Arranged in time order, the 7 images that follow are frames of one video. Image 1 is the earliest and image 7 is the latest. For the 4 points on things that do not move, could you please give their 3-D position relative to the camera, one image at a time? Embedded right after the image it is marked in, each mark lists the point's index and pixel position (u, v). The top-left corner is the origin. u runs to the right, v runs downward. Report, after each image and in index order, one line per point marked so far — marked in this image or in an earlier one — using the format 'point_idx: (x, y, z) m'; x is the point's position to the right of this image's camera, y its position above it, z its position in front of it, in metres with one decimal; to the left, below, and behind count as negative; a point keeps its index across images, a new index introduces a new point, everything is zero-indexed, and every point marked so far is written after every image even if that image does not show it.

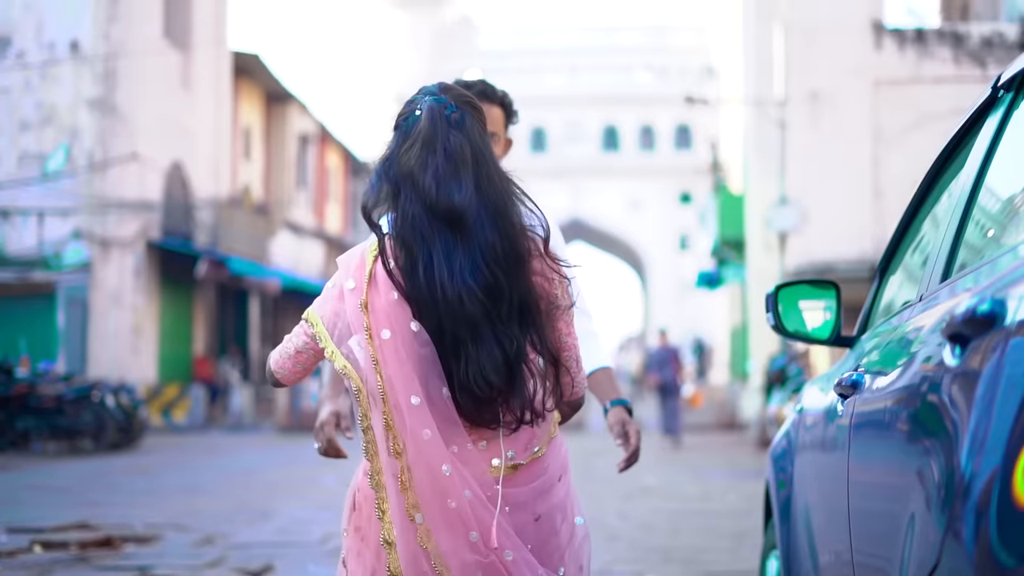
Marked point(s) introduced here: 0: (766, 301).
0: (+0.6, 0.0, +3.2) m
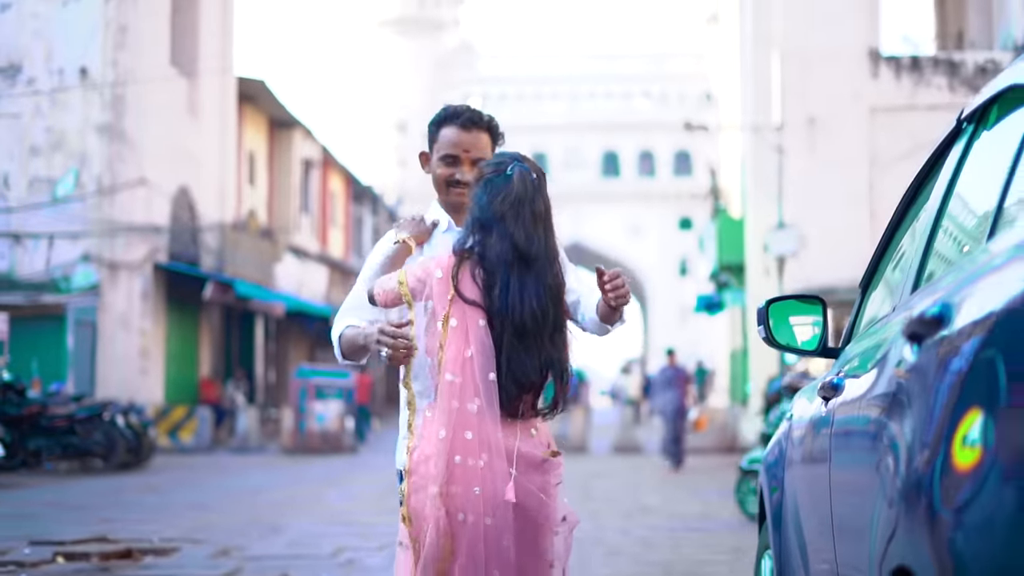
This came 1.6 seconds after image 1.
0: (+0.6, -0.1, +3.5) m
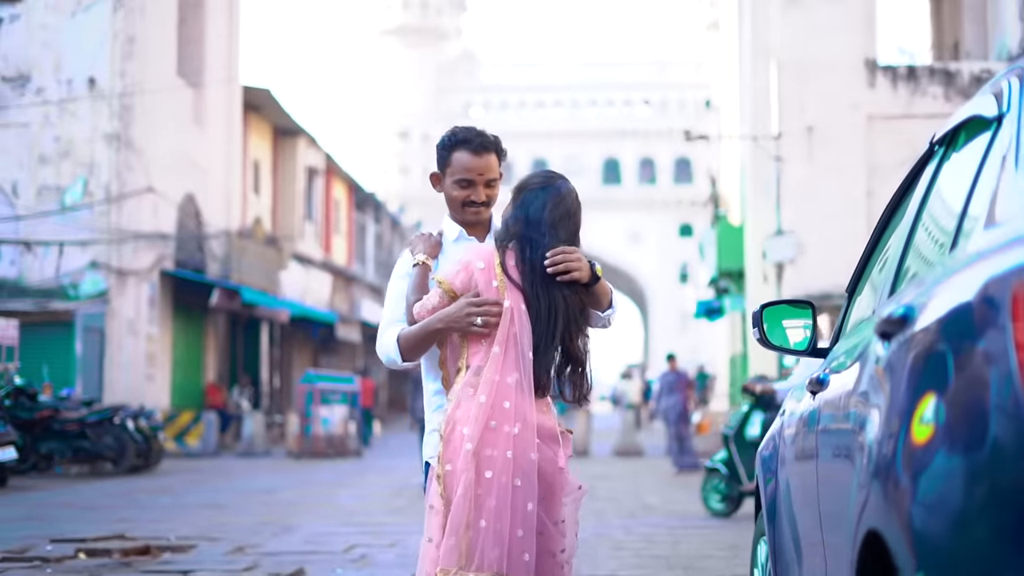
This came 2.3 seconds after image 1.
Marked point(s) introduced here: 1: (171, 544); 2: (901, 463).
0: (+0.7, -0.1, +3.8) m
1: (-2.0, -1.5, +8.0) m
2: (+0.6, -0.3, +2.0) m
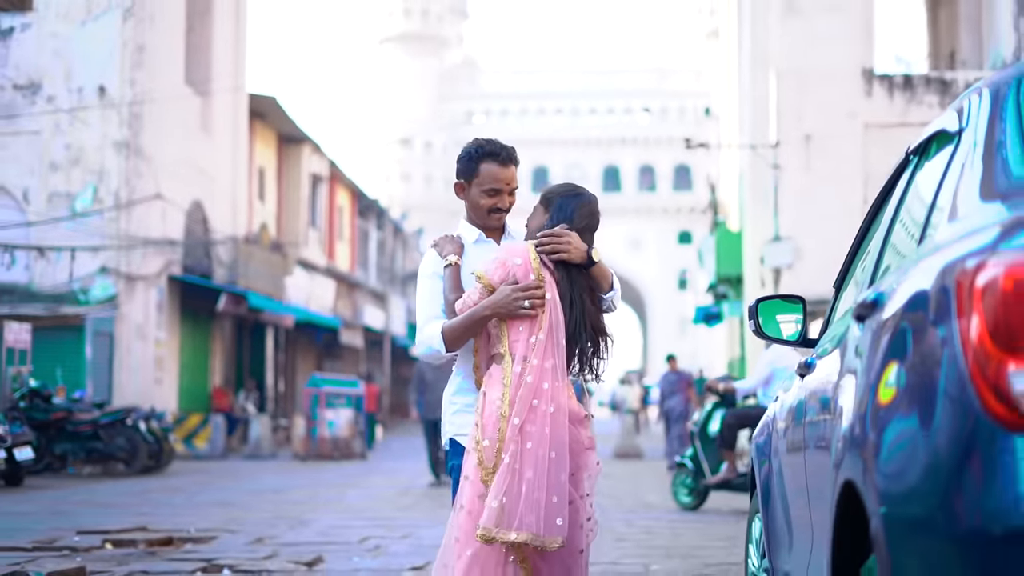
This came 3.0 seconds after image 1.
0: (+0.7, -0.1, +4.1) m
1: (-2.0, -1.5, +8.4) m
2: (+0.6, -0.2, +2.4) m
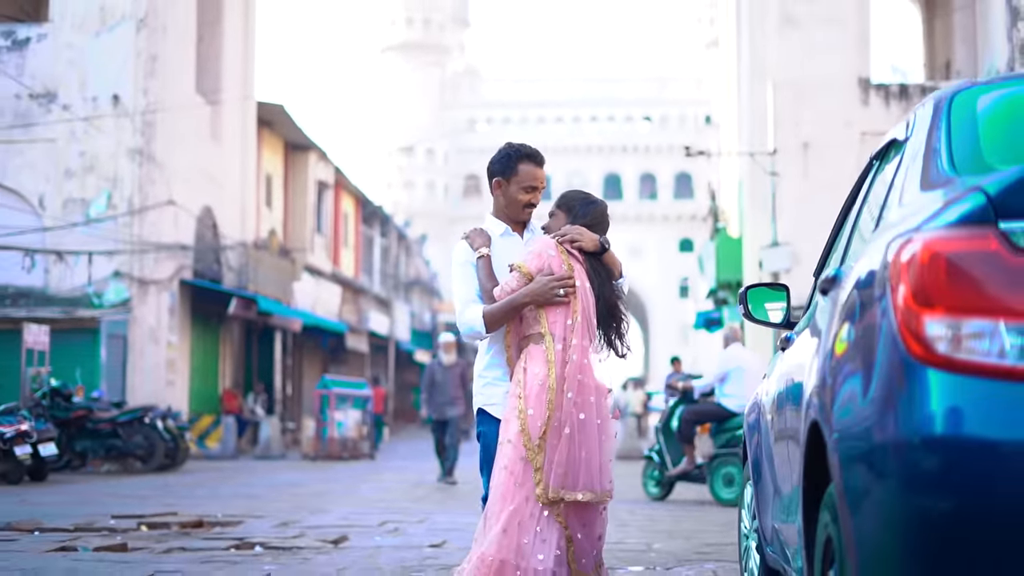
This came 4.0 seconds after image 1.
0: (+0.8, 0.0, +4.6) m
1: (-1.9, -1.5, +8.9) m
2: (+0.7, -0.2, +2.9) m
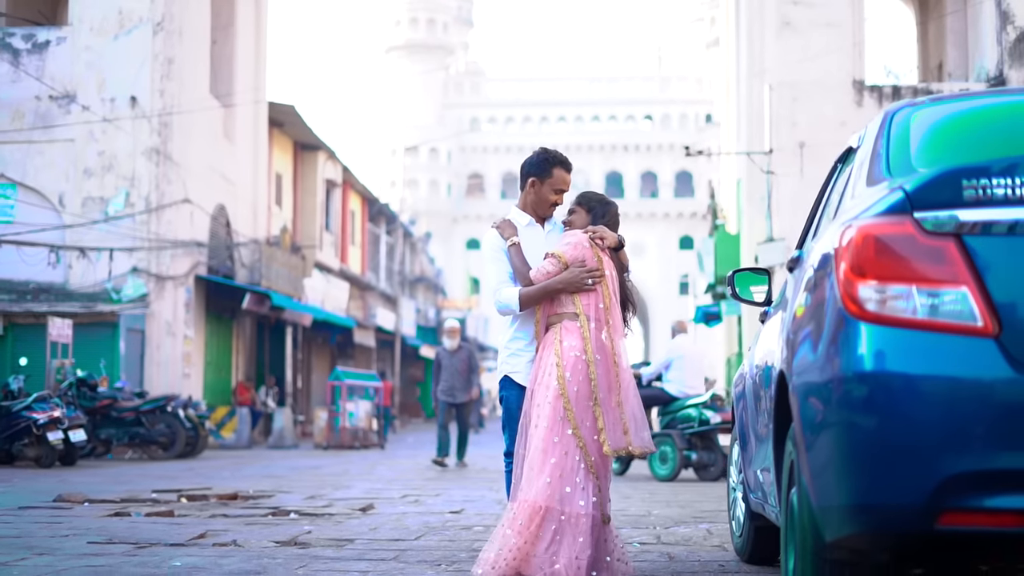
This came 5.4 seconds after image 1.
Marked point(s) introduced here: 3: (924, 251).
0: (+0.9, 0.0, +5.3) m
1: (-1.8, -1.4, +9.6) m
2: (+0.8, -0.1, +3.6) m
3: (+0.9, +0.1, +2.9) m
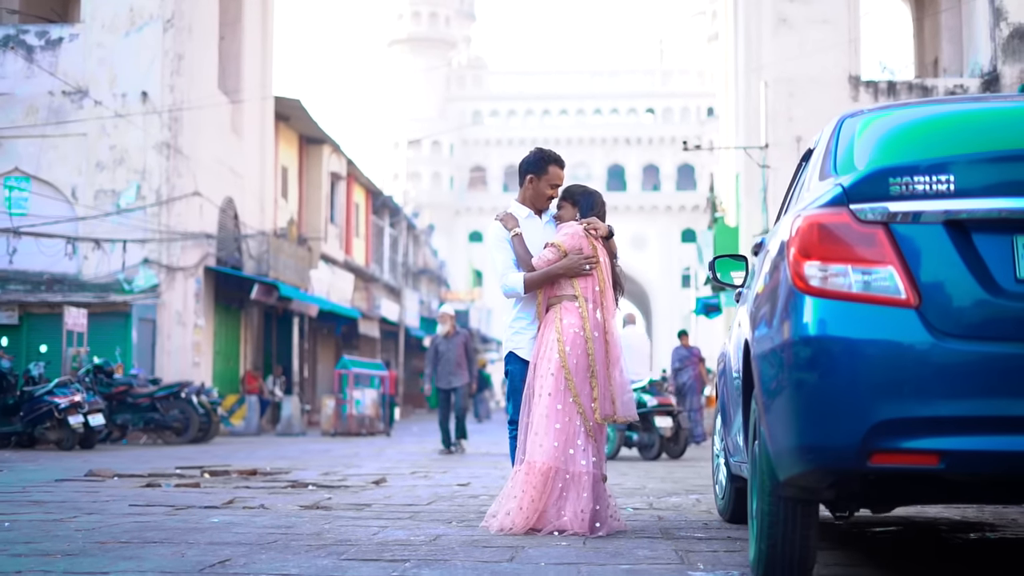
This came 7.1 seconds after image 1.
0: (+0.9, +0.1, +5.9) m
1: (-1.8, -1.4, +10.1) m
2: (+0.8, -0.1, +4.1) m
3: (+0.9, +0.1, +3.4) m
